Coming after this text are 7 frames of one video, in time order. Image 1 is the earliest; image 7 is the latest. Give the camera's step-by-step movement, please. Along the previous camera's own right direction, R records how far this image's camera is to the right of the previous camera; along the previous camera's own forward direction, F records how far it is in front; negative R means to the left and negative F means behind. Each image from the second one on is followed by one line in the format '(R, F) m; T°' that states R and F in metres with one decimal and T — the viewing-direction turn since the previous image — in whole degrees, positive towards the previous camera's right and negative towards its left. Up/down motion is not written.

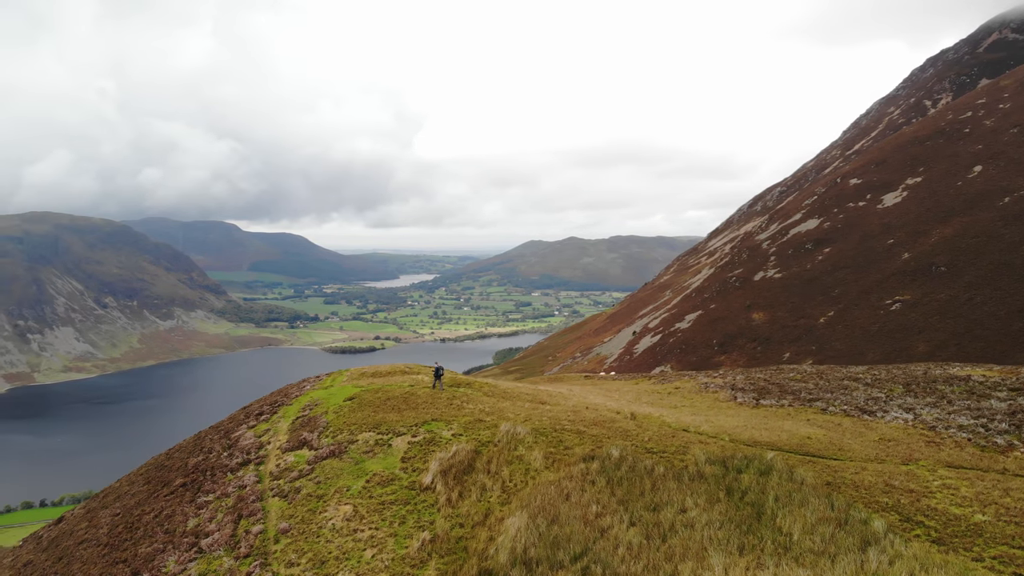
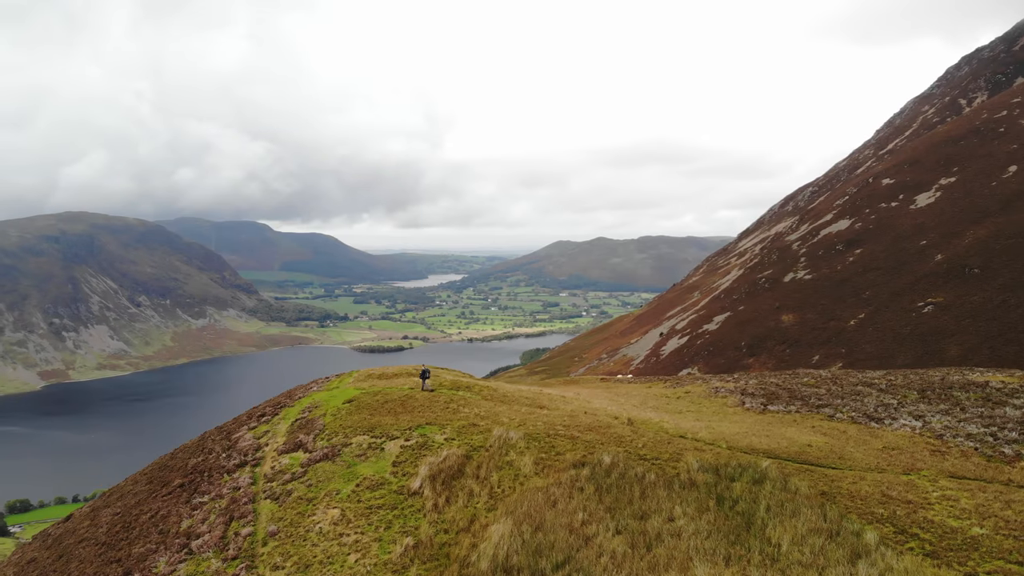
(+1.0, +0.1) m; -1°
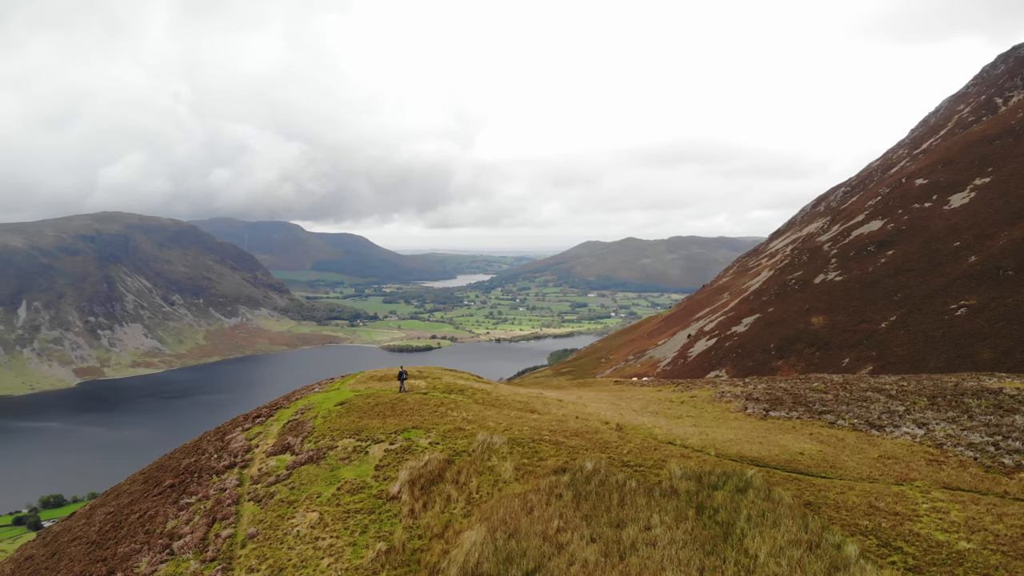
(+1.4, +0.2) m; -1°
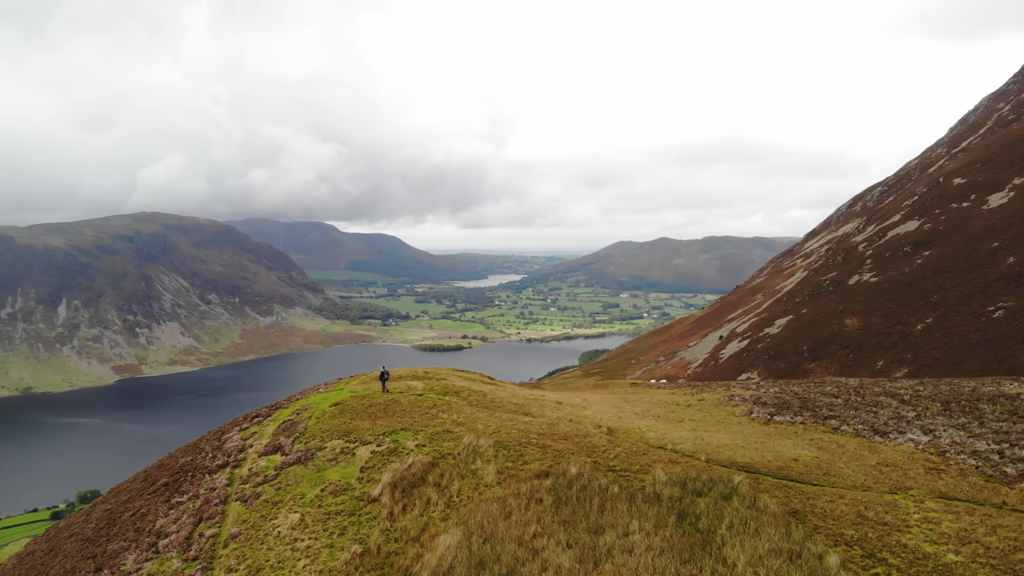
(+1.3, +0.1) m; -1°
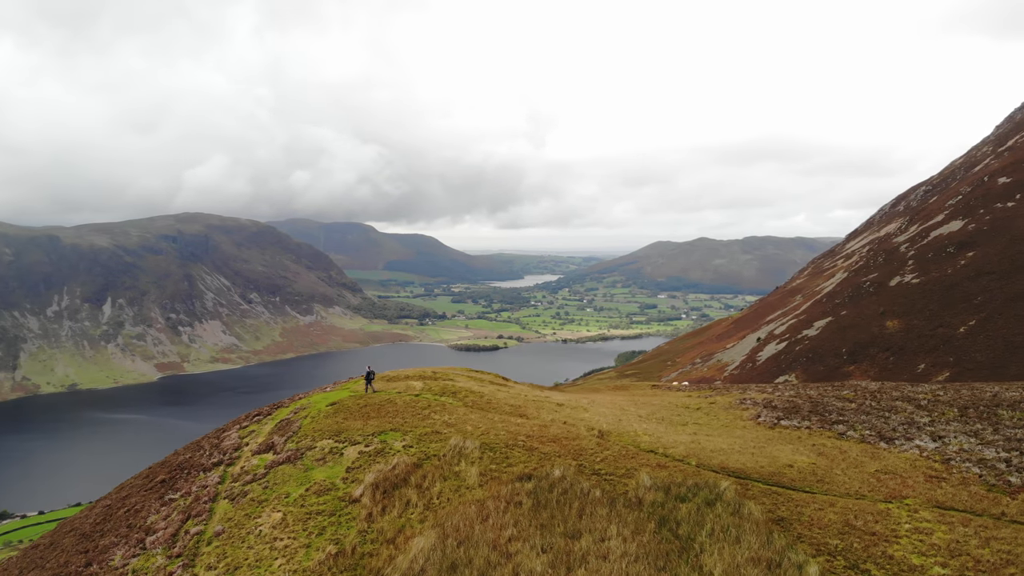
(+1.4, +0.2) m; -2°
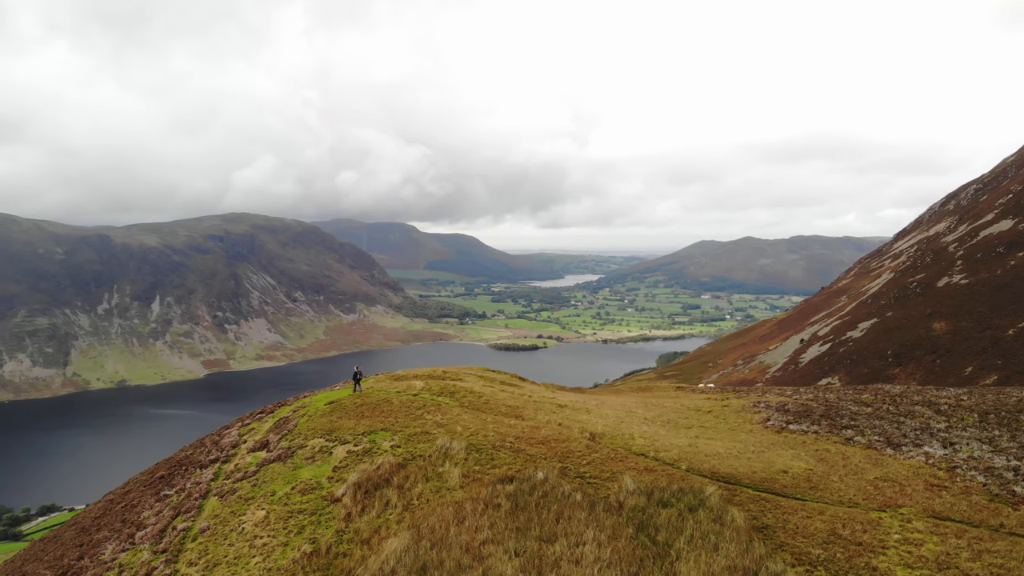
(+1.5, +0.2) m; -2°
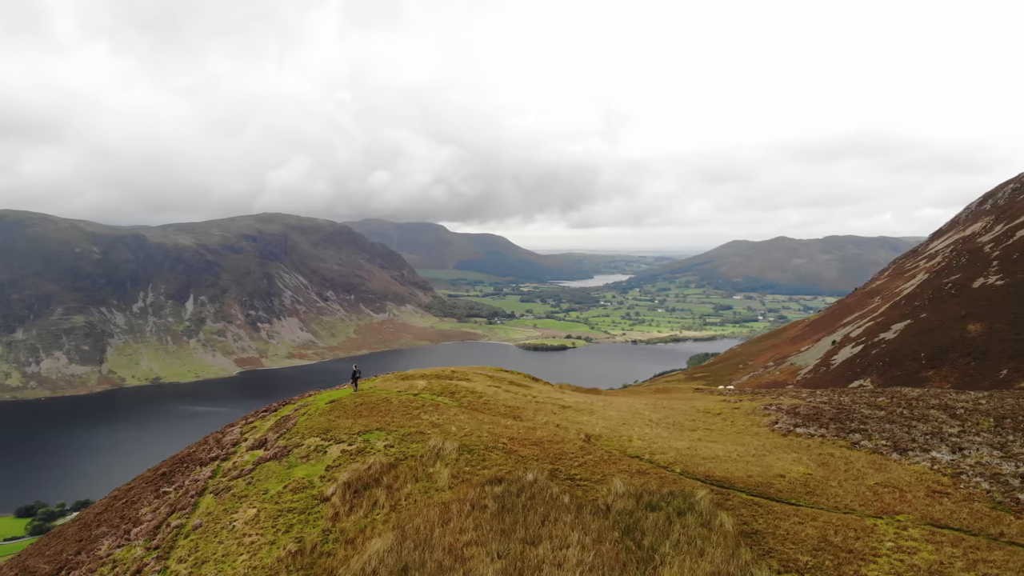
(+1.0, +0.1) m; -1°
